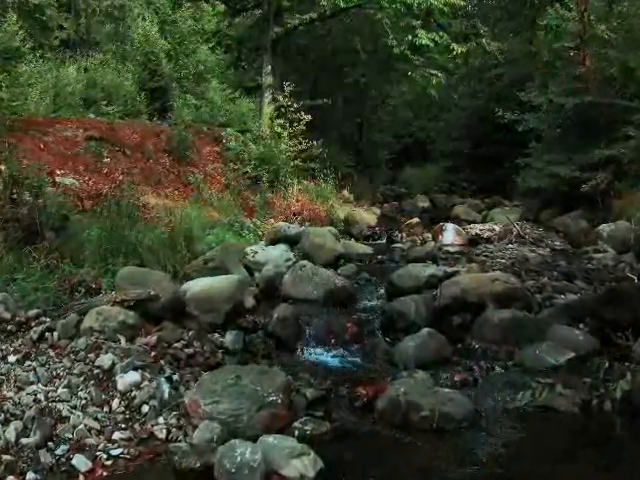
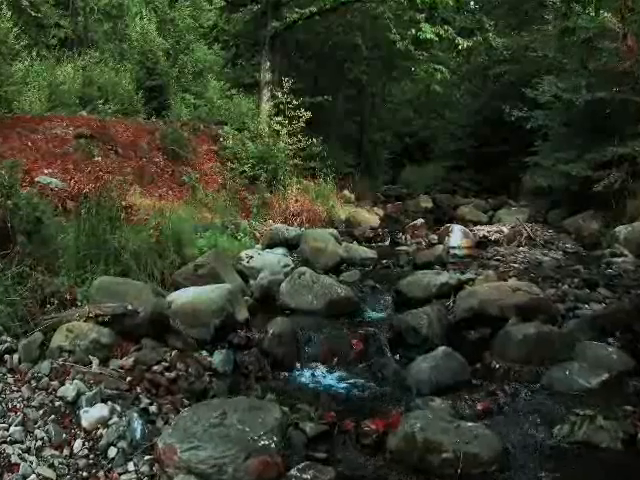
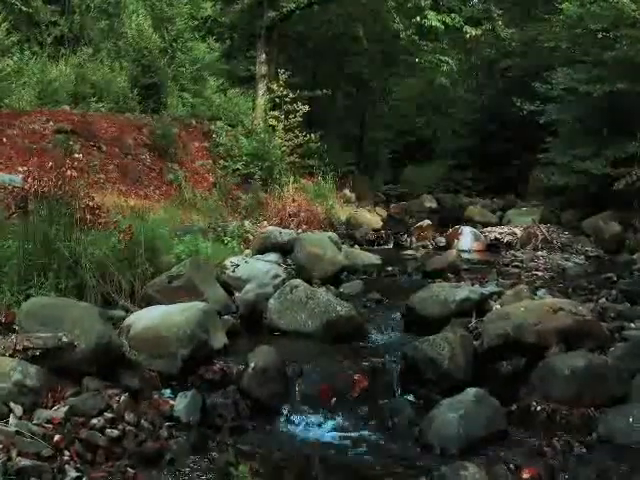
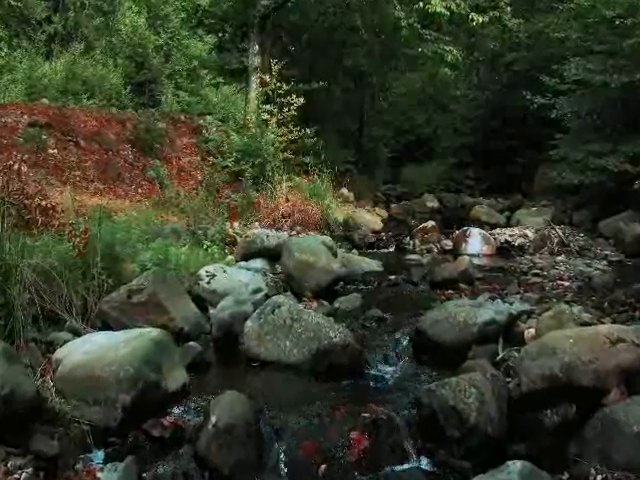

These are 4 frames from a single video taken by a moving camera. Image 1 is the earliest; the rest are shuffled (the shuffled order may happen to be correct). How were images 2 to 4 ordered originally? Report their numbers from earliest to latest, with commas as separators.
2, 3, 4
